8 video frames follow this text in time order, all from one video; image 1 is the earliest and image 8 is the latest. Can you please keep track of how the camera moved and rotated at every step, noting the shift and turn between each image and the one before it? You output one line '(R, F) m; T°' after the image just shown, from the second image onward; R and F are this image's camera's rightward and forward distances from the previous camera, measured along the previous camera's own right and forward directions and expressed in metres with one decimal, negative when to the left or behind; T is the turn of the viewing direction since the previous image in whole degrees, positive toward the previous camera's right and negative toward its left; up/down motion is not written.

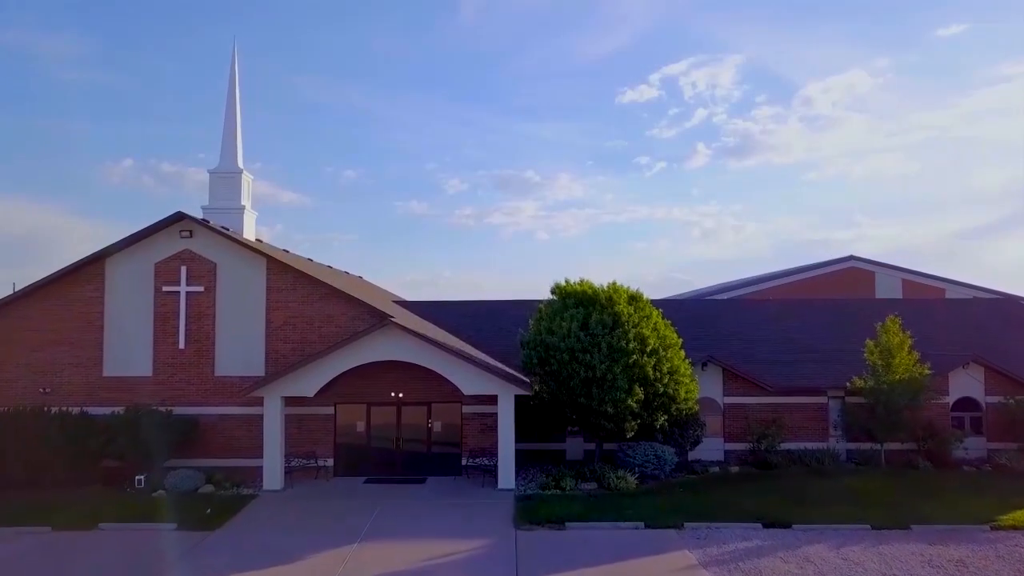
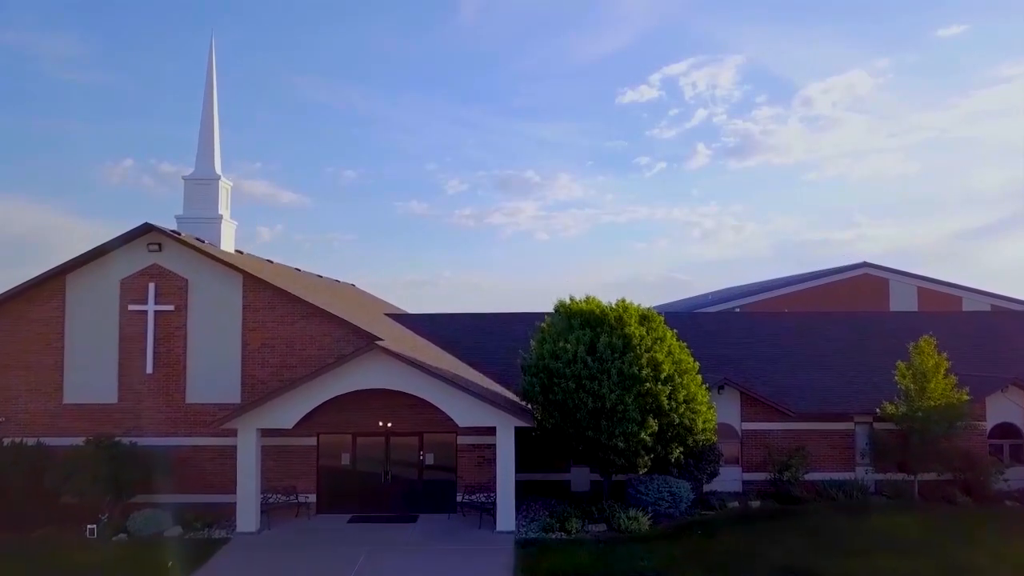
(0.0, +2.1) m; 0°
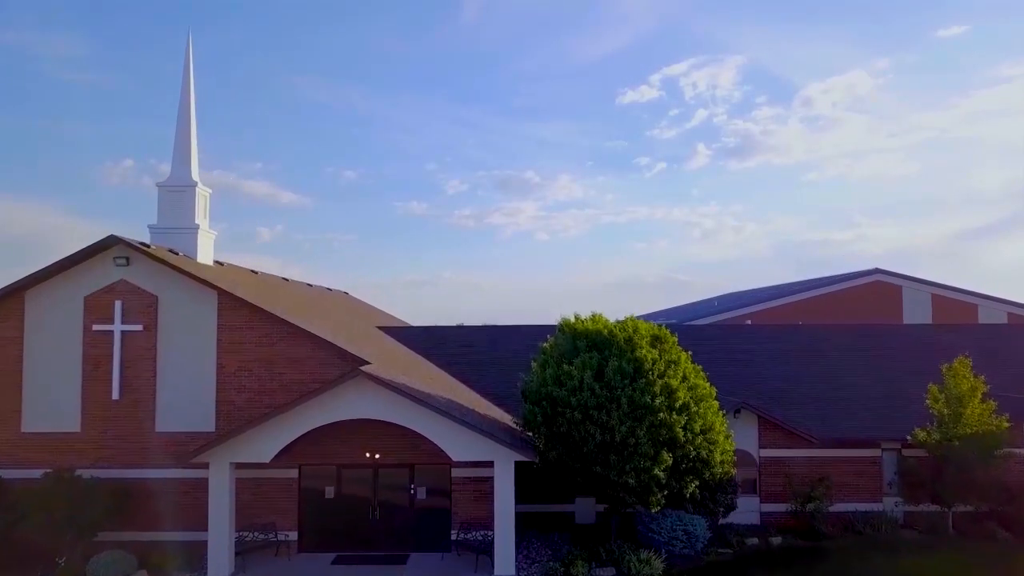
(0.0, +1.8) m; 0°
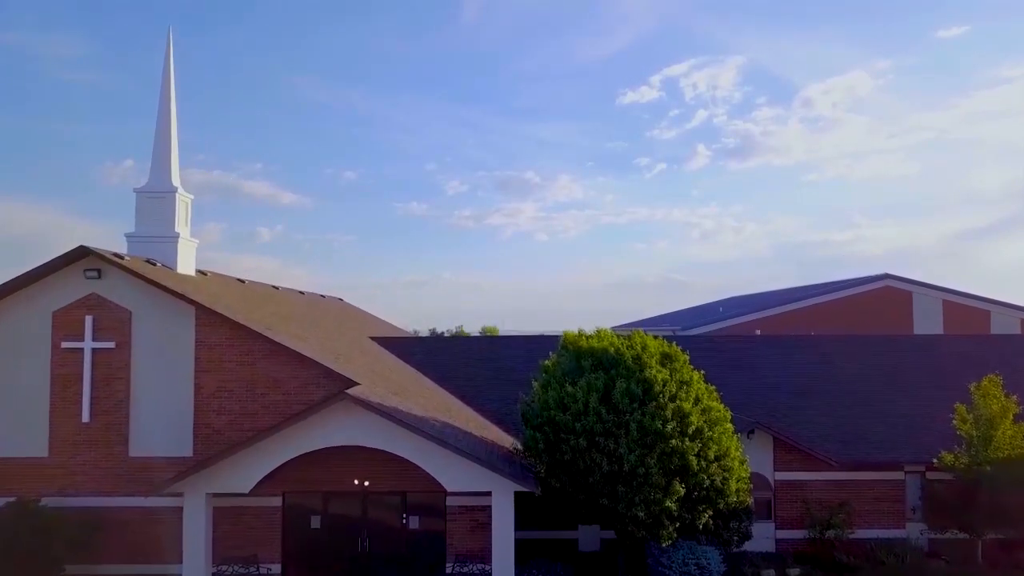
(0.0, +1.3) m; 0°
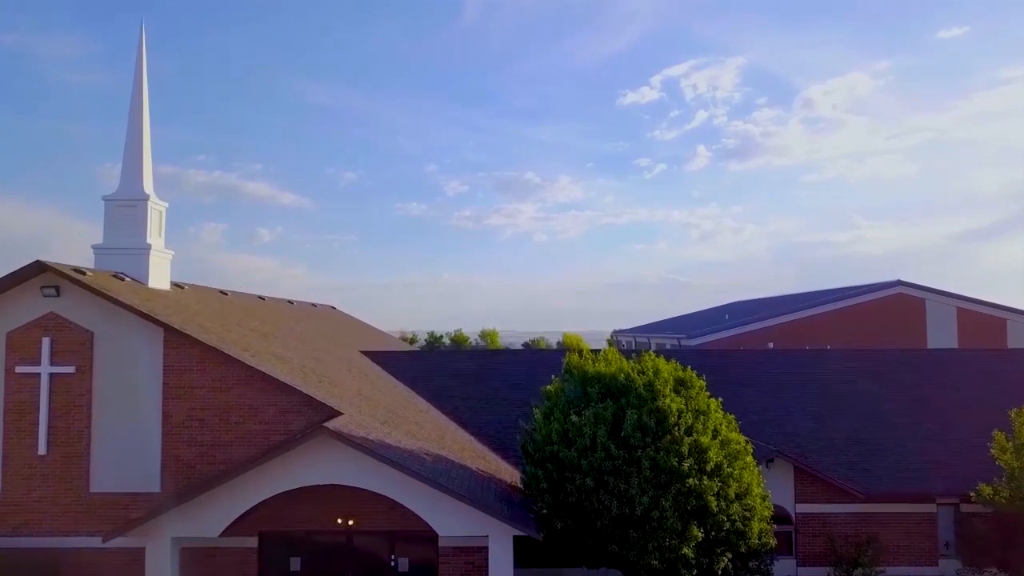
(0.0, +1.6) m; 0°
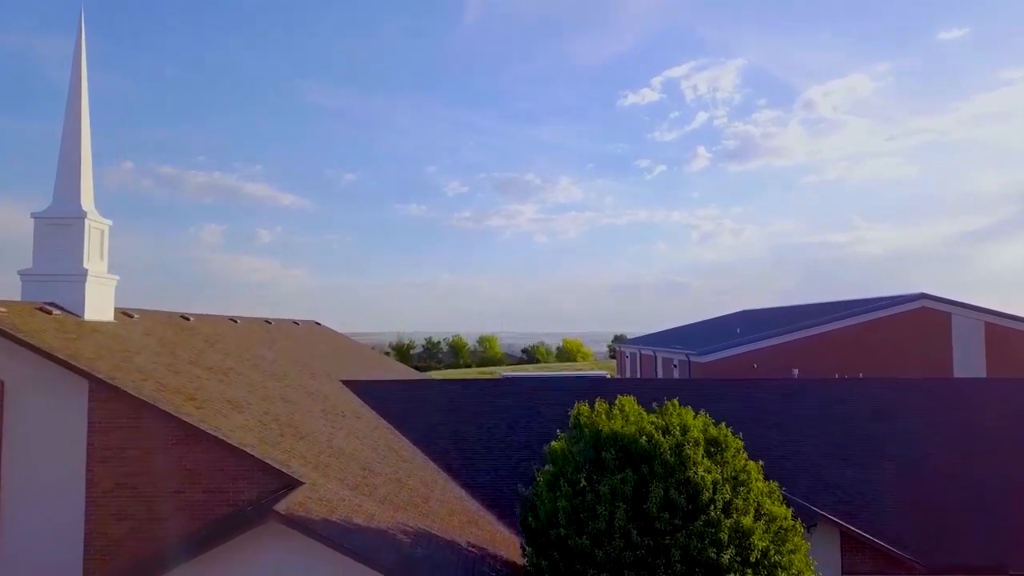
(0.0, +2.9) m; 0°
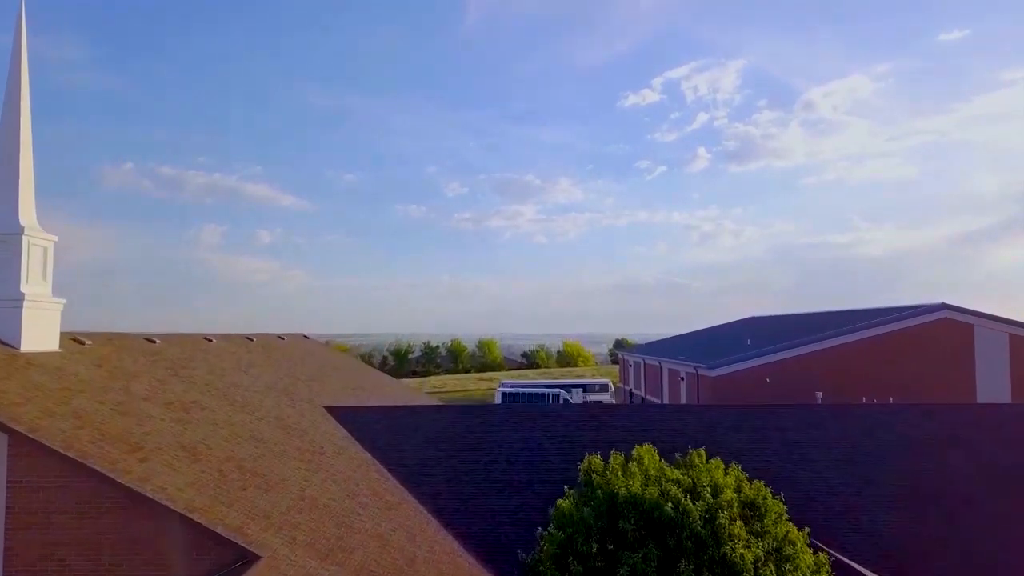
(0.0, +2.2) m; 0°
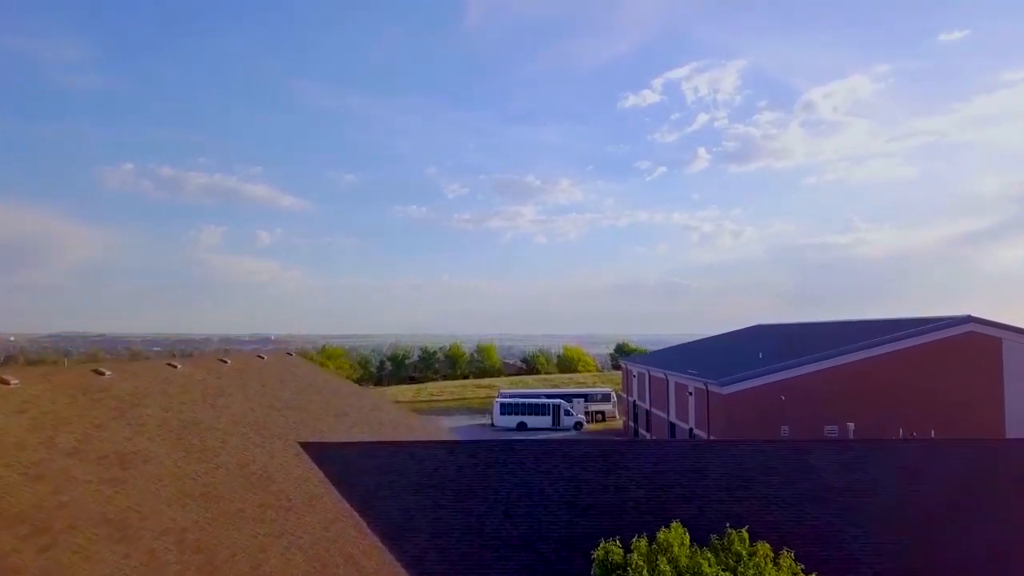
(0.0, +2.5) m; 0°
